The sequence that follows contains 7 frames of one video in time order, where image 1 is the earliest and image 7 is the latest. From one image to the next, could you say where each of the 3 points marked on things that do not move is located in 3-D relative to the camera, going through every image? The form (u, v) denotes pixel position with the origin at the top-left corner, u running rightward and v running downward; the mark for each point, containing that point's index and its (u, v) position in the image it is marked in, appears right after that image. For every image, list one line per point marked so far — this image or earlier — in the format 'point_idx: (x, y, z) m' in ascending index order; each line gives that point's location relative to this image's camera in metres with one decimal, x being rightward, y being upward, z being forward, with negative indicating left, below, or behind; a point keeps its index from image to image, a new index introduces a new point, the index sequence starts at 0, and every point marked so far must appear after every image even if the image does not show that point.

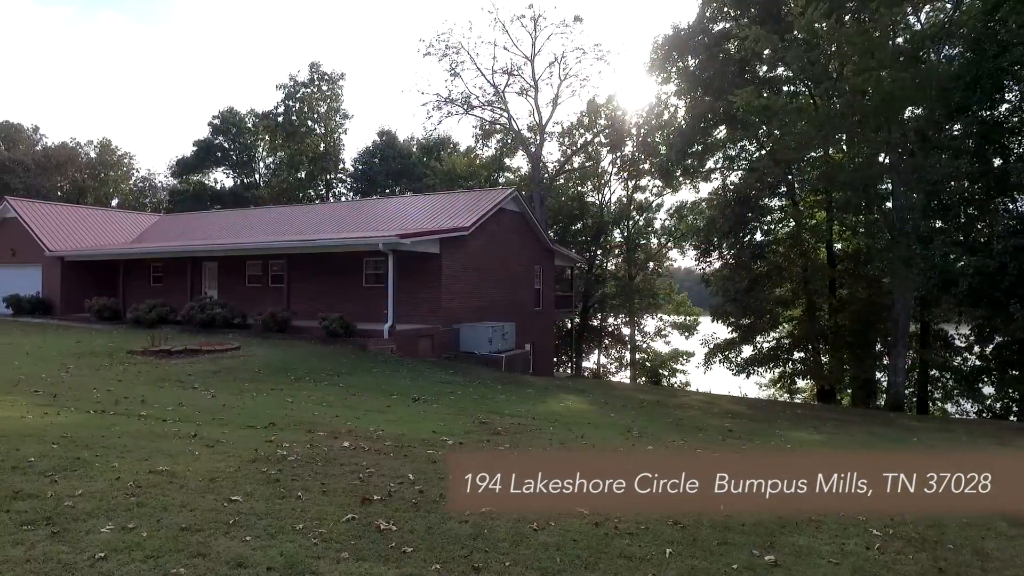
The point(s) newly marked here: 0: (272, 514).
0: (-1.5, -1.5, +5.0) m
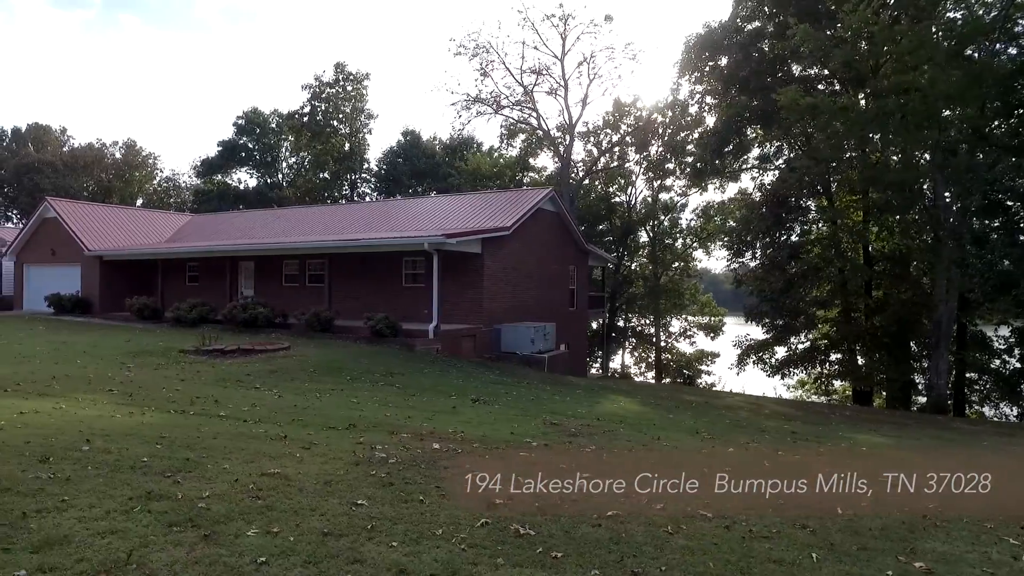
0: (-0.6, -1.5, +4.9) m
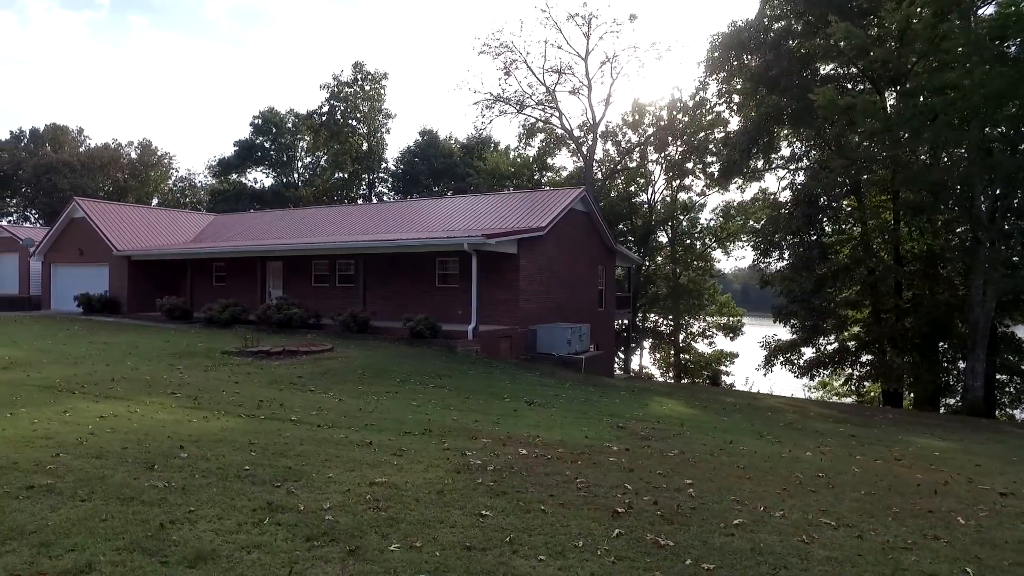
0: (+0.2, -1.5, +4.7) m
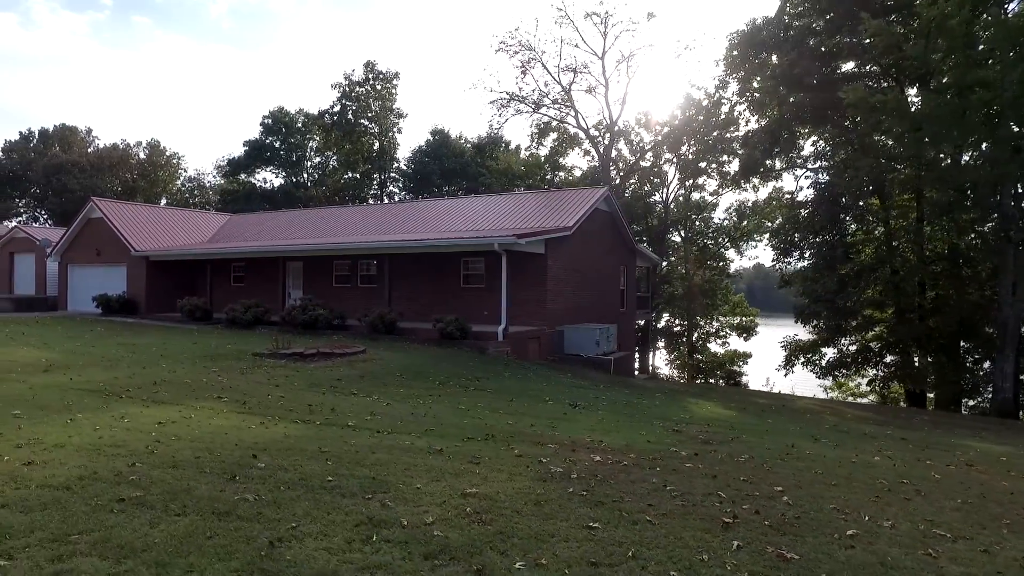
0: (+0.9, -1.5, +4.5) m
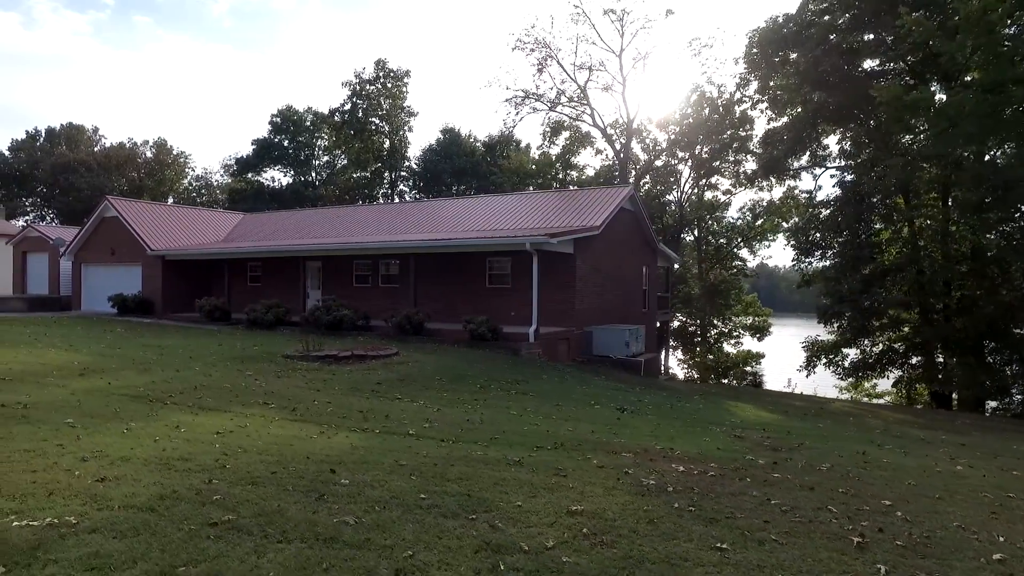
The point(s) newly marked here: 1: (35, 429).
0: (+1.6, -1.6, +4.1) m
1: (-3.8, -1.1, +6.1) m
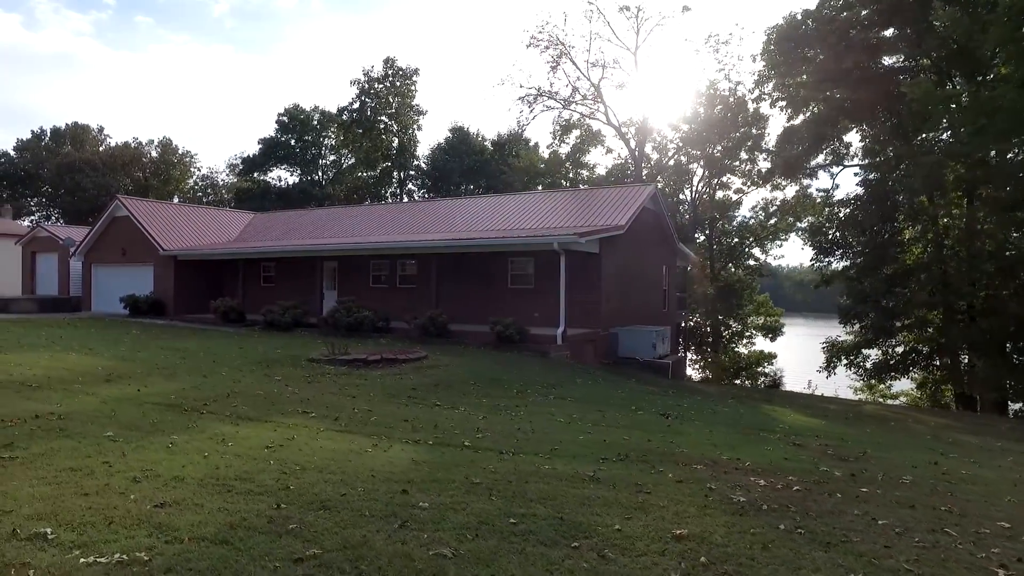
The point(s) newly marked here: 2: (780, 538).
0: (+2.2, -1.6, +3.6) m
1: (-3.3, -1.2, +5.6) m
2: (+1.6, -1.5, +4.6) m
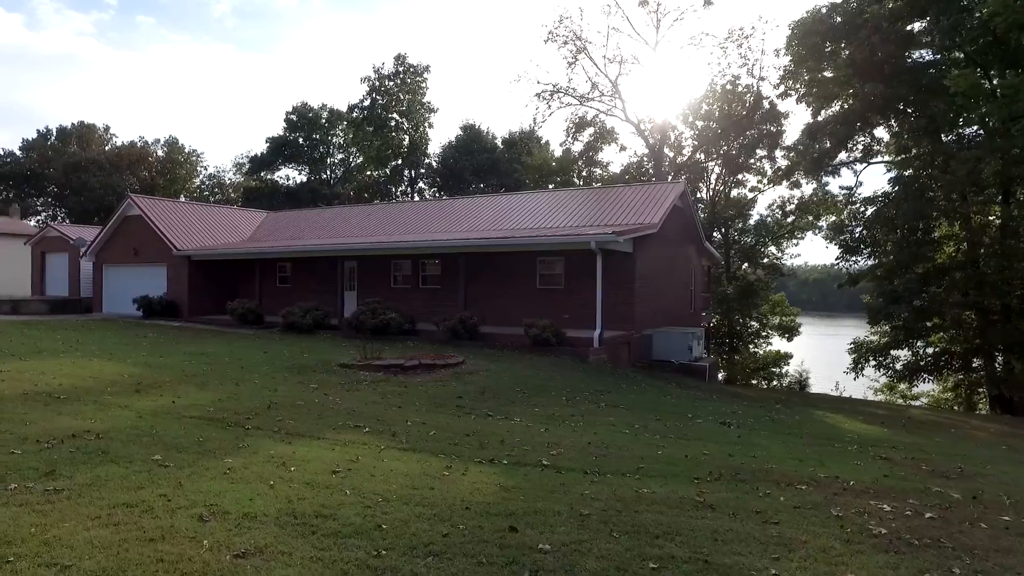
0: (+2.9, -1.6, +2.9) m
1: (-2.5, -1.2, +4.9) m
2: (+2.4, -1.6, +3.9) m
